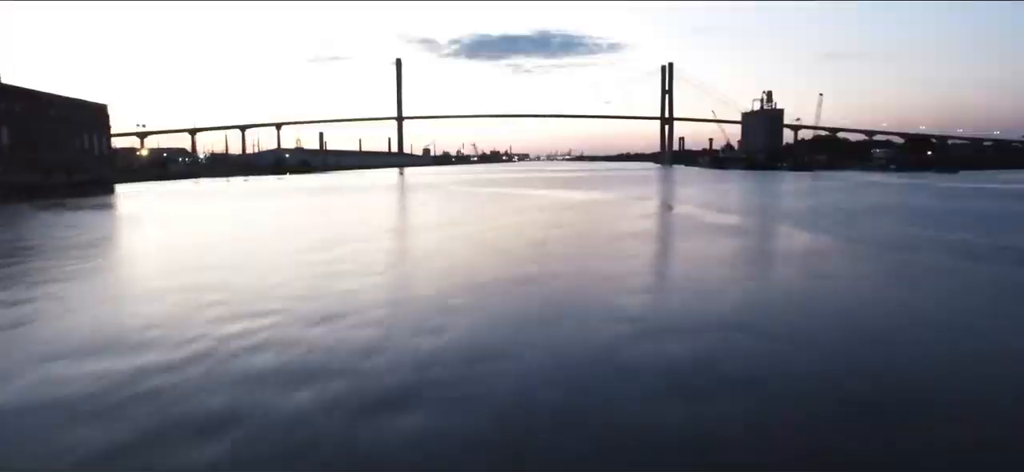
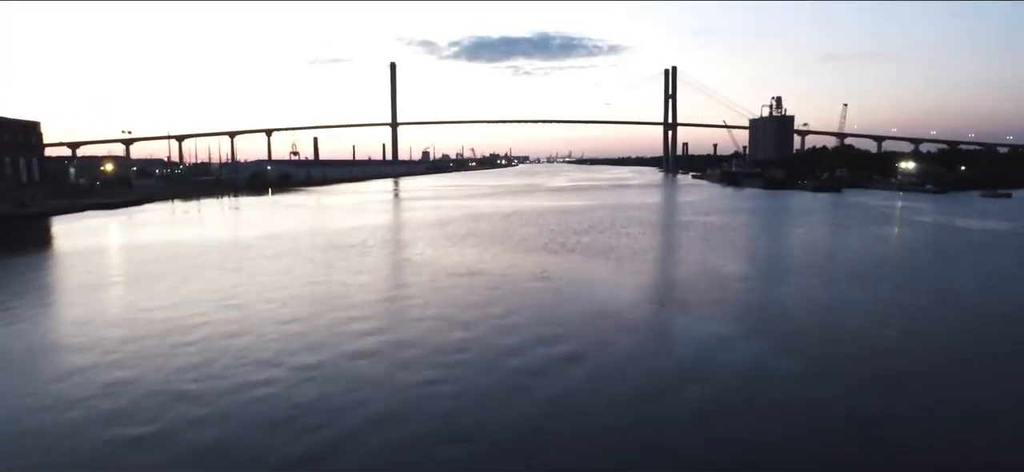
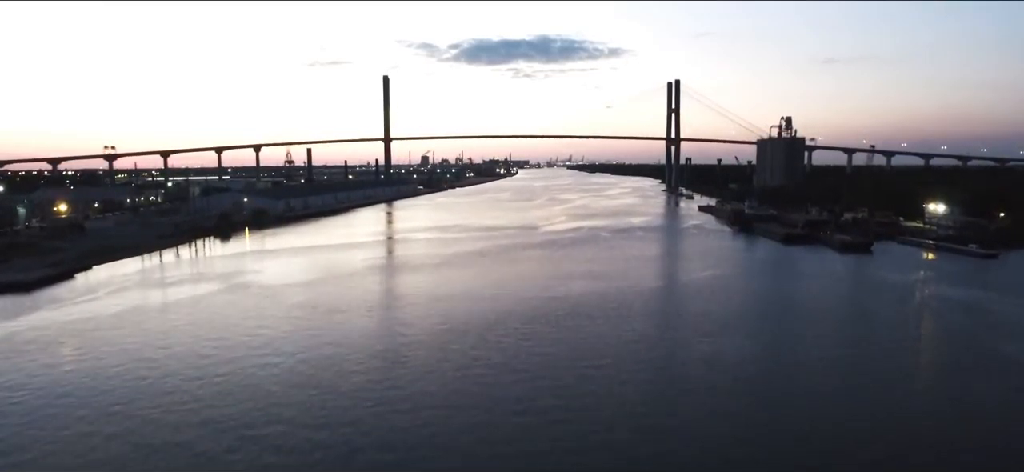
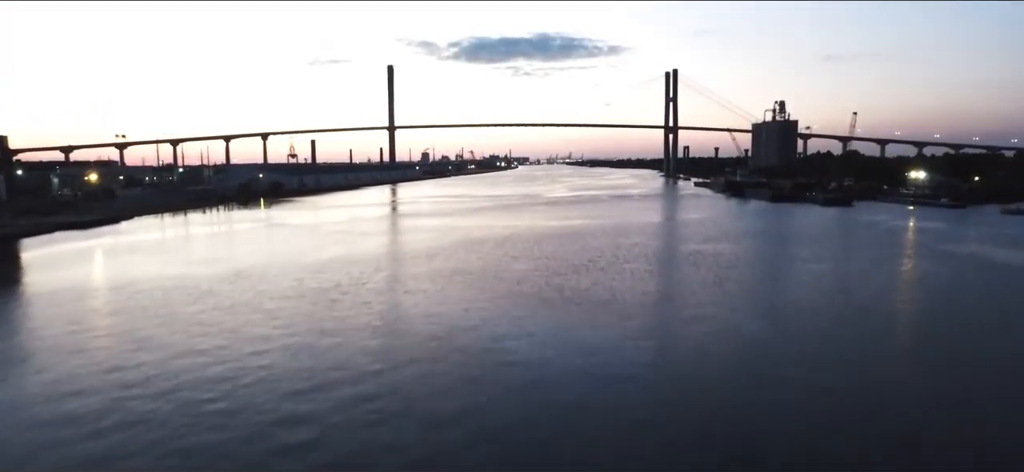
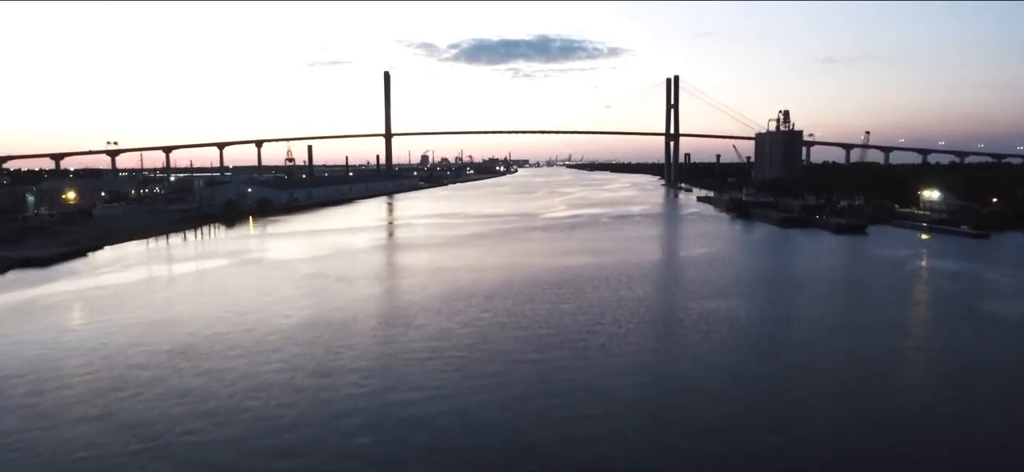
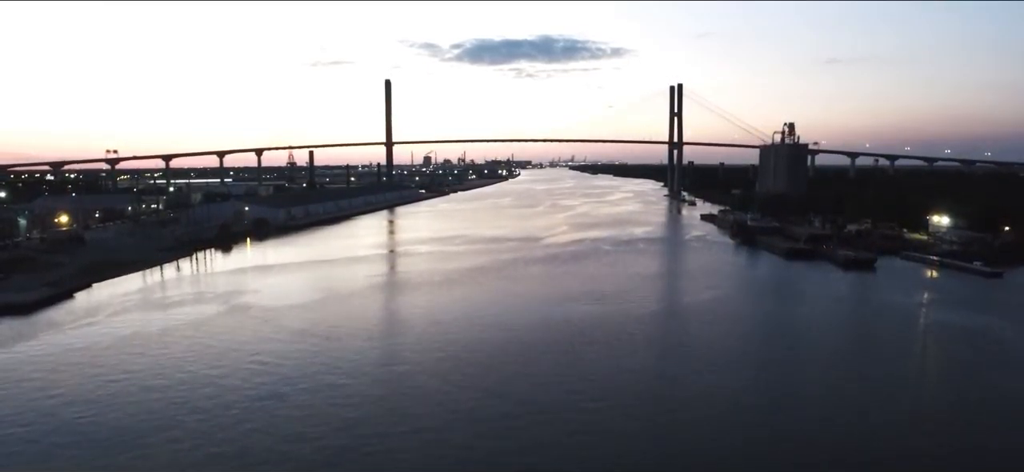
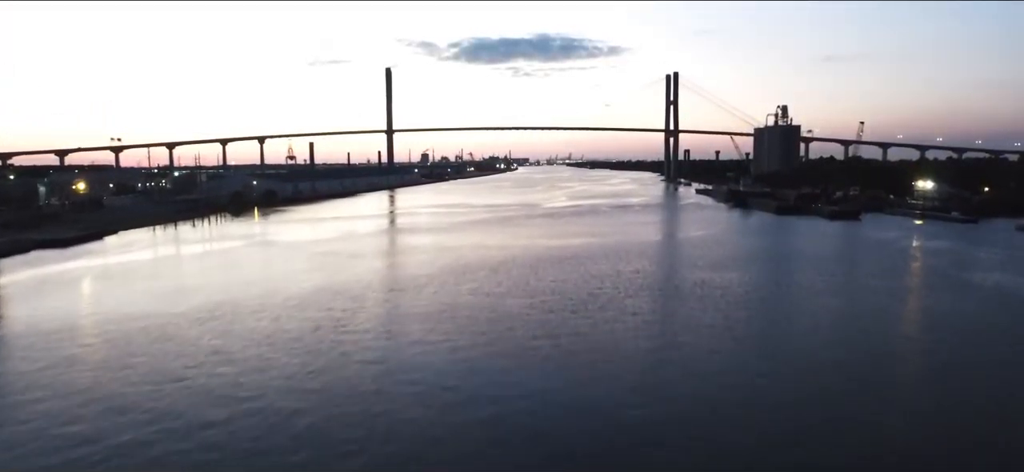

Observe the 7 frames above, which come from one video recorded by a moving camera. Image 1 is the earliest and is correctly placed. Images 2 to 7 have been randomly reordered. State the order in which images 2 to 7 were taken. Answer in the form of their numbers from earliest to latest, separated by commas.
2, 4, 7, 5, 3, 6
